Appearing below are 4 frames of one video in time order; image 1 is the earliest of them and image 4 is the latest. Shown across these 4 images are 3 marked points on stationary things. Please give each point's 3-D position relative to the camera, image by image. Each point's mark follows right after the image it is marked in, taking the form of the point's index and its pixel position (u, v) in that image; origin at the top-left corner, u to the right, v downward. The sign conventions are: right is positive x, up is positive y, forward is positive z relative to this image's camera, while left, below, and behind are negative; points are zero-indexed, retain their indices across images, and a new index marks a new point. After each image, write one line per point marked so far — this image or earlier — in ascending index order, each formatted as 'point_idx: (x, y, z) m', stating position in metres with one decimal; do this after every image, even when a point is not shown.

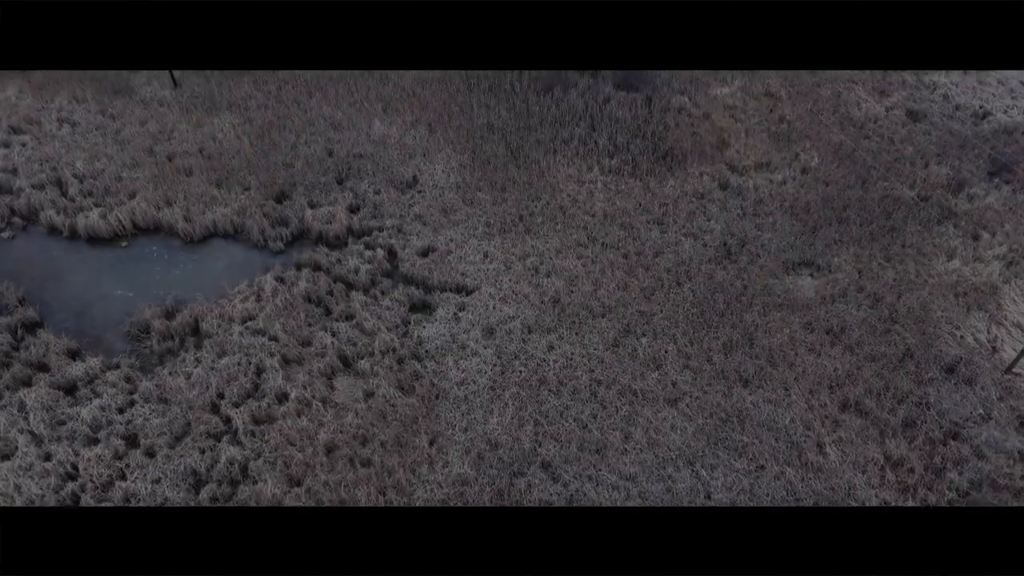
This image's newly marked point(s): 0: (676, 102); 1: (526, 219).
0: (+4.3, +4.9, +15.2) m
1: (+0.3, +1.6, +13.5) m
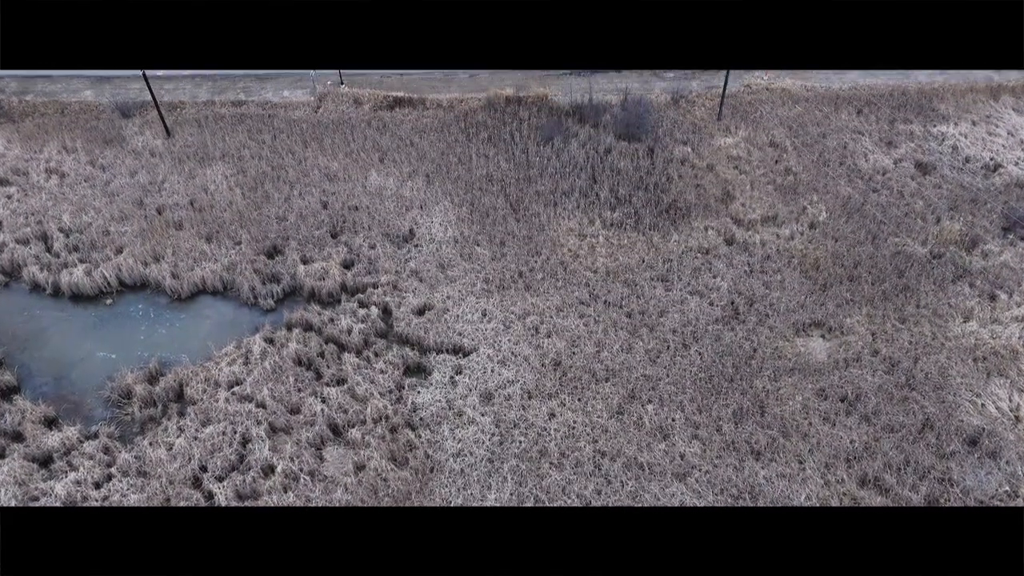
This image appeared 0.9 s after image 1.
0: (+4.3, +3.5, +14.9) m
1: (+0.3, +0.3, +13.1) m
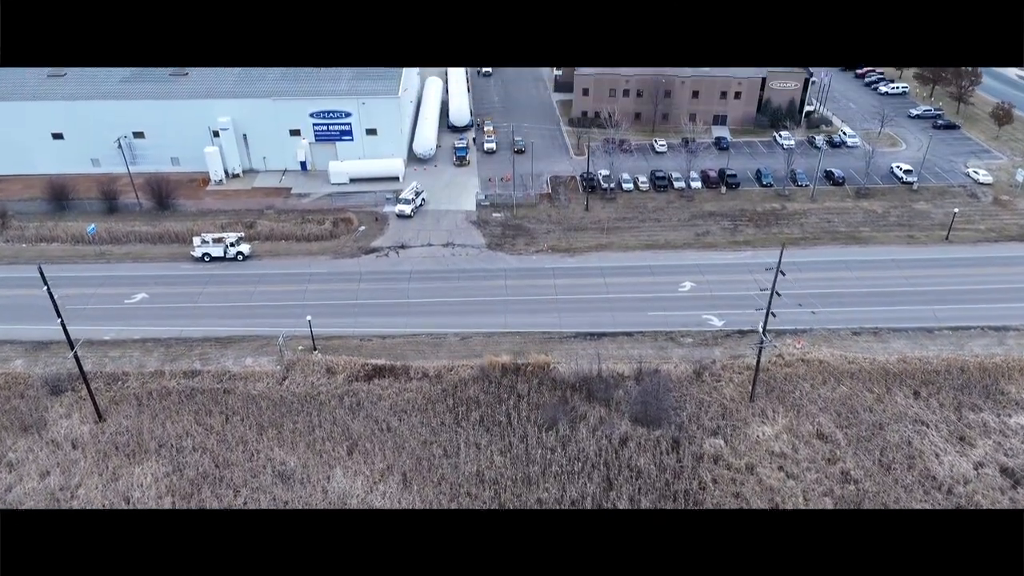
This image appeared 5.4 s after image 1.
0: (+4.2, -3.4, +12.4) m
1: (+0.2, -6.0, +9.8) m
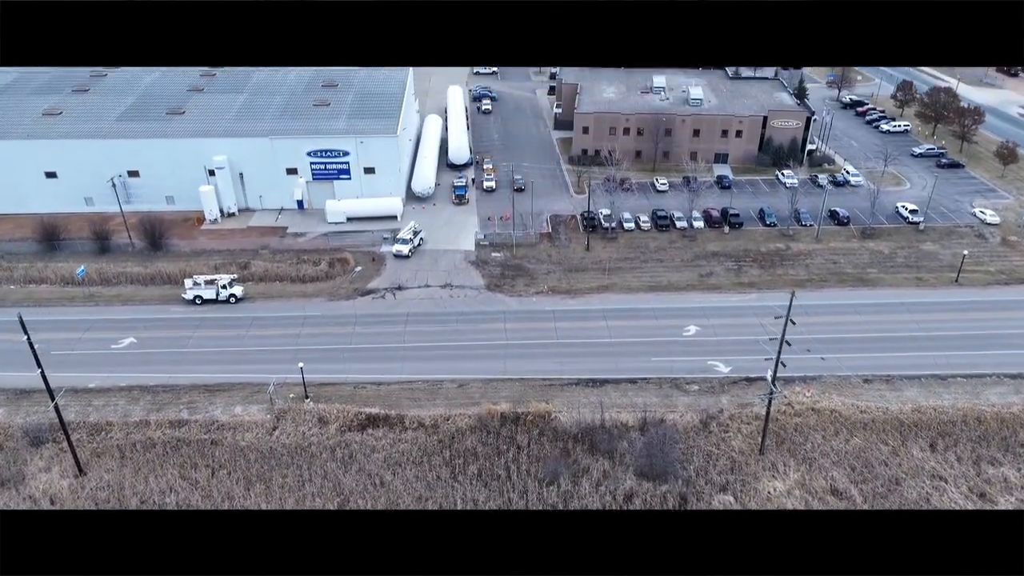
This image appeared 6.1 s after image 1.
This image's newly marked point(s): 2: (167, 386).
0: (+4.2, -4.3, +11.8) m
1: (+0.2, -6.8, +9.1) m
2: (-8.2, -2.3, +13.9) m
